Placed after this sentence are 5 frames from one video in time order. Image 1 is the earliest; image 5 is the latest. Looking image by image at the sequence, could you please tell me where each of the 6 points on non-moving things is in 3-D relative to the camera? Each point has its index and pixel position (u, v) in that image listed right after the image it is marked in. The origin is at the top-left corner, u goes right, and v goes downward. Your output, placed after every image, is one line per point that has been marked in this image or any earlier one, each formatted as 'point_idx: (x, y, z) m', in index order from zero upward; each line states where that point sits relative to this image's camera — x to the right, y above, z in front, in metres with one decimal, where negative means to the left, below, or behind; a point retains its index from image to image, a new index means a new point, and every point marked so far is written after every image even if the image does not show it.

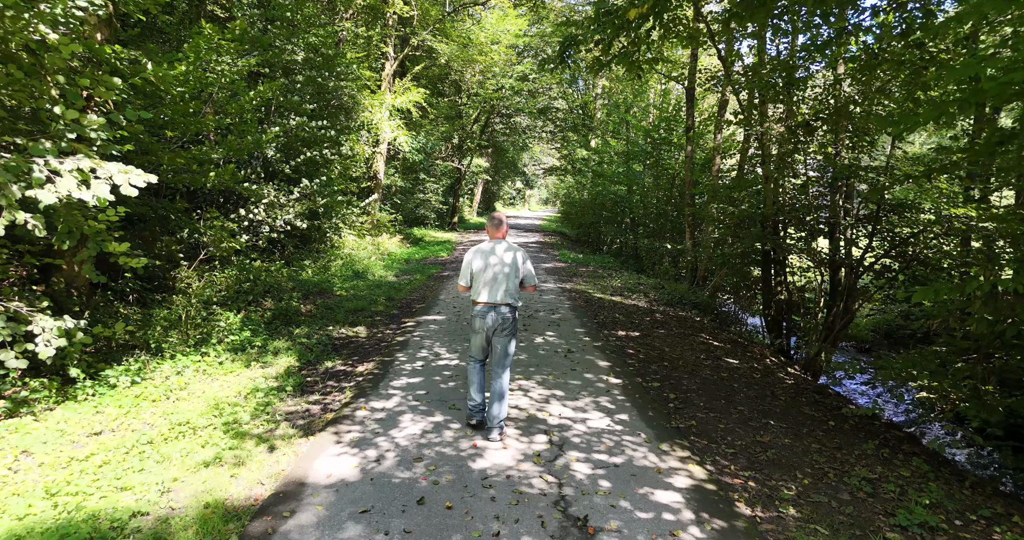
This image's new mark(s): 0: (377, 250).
0: (-4.1, +0.6, +18.2) m
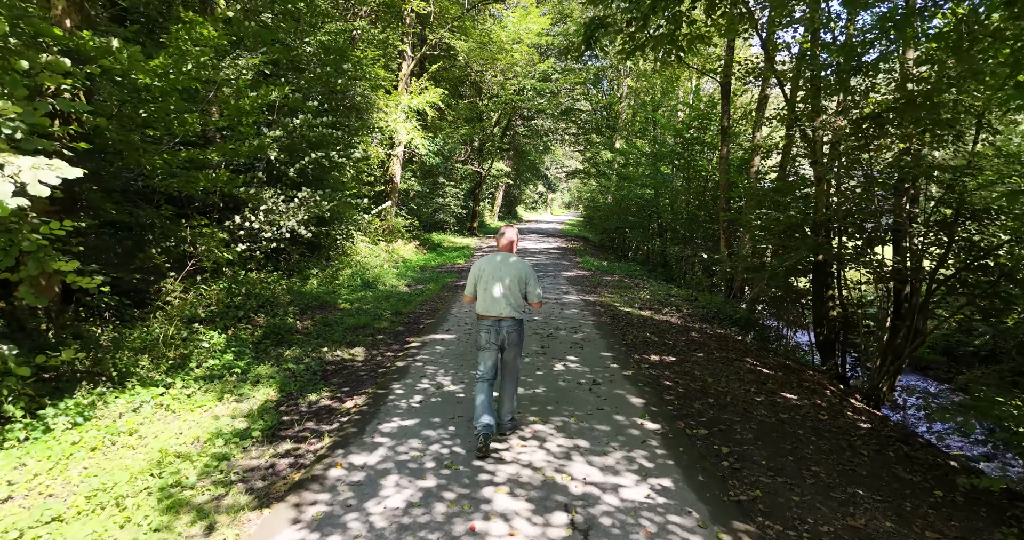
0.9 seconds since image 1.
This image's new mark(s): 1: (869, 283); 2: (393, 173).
0: (-3.5, +0.4, +17.3) m
1: (+5.3, -0.2, +8.8) m
2: (-3.9, +3.2, +19.6) m
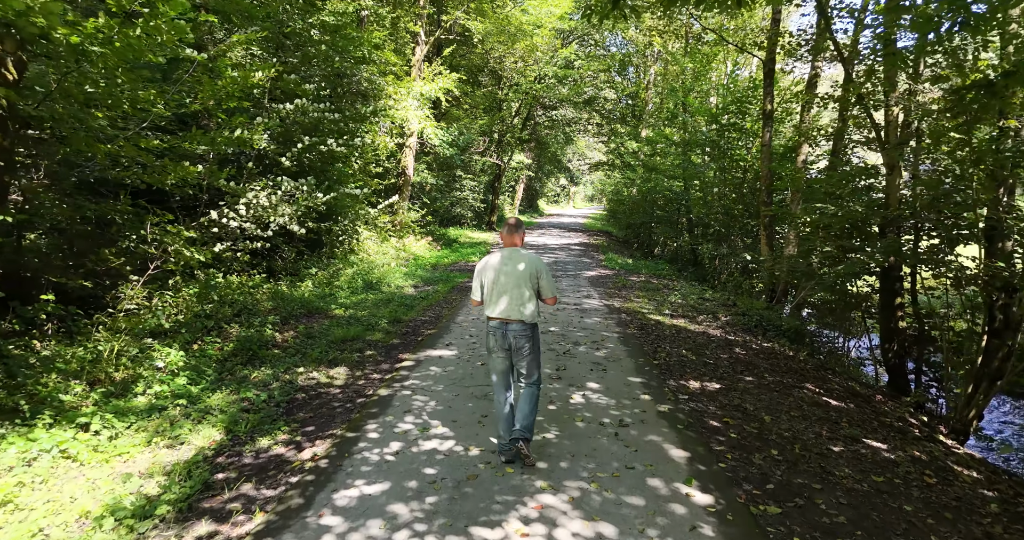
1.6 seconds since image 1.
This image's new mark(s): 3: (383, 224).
0: (-3.0, +0.4, +16.2) m
1: (+5.5, -0.3, +7.4) m
2: (-3.3, +3.3, +18.5) m
3: (-3.5, +1.3, +16.2) m
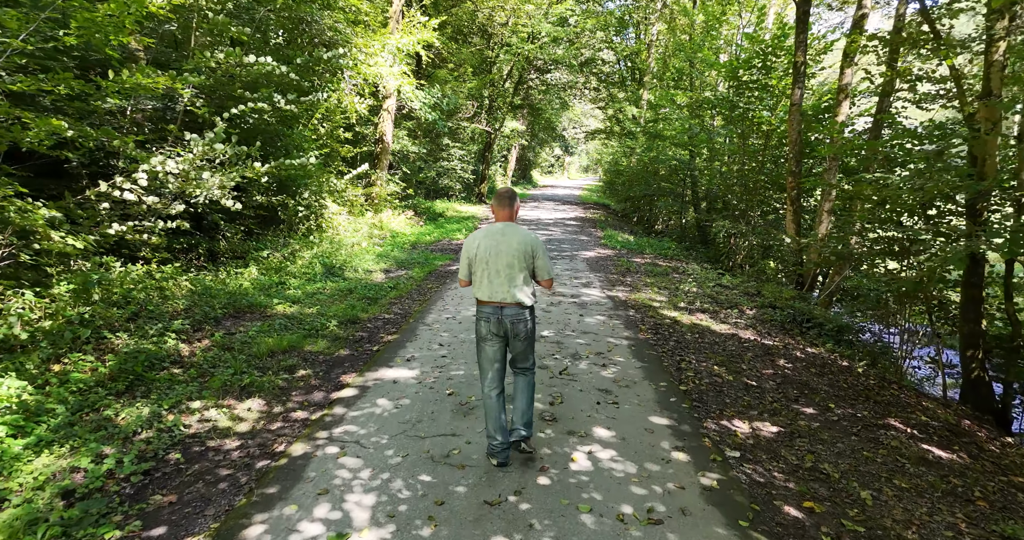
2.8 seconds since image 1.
0: (-3.3, +0.9, +14.3) m
1: (+5.3, -0.2, +5.6) m
2: (-3.6, +3.9, +16.5) m
3: (-3.8, +1.8, +14.2) m
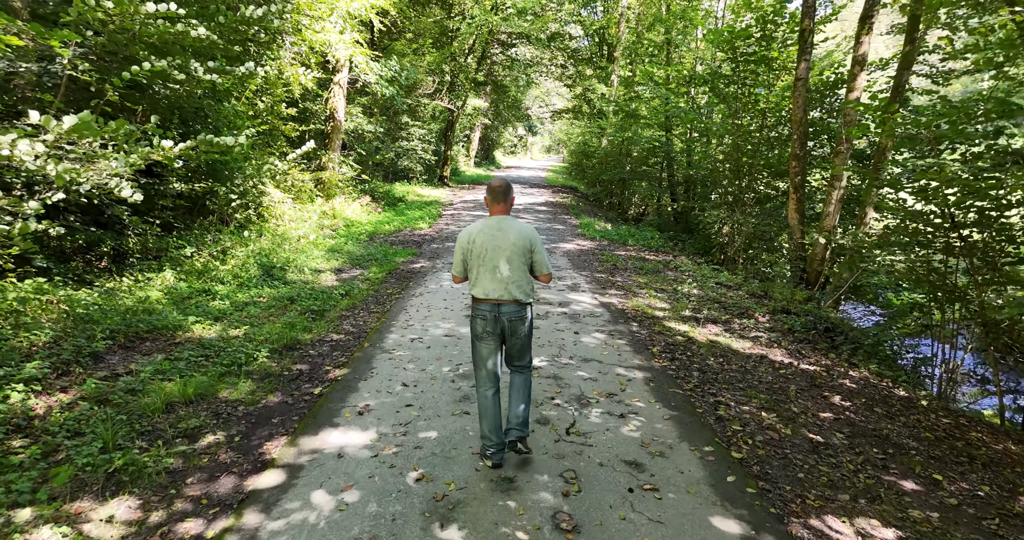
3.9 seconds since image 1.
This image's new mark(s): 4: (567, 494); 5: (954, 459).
0: (-4.0, +1.0, +12.6) m
1: (+5.2, -0.3, +4.5) m
2: (-4.4, +4.0, +14.6) m
3: (-4.4, +1.8, +12.4) m
4: (+0.3, -1.2, +3.0) m
5: (+2.9, -1.3, +3.9) m
